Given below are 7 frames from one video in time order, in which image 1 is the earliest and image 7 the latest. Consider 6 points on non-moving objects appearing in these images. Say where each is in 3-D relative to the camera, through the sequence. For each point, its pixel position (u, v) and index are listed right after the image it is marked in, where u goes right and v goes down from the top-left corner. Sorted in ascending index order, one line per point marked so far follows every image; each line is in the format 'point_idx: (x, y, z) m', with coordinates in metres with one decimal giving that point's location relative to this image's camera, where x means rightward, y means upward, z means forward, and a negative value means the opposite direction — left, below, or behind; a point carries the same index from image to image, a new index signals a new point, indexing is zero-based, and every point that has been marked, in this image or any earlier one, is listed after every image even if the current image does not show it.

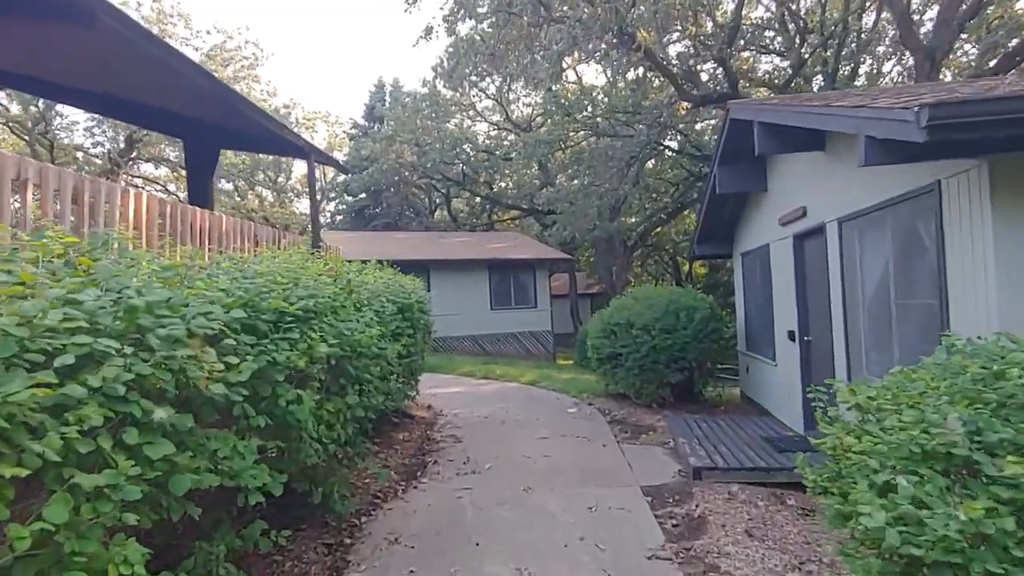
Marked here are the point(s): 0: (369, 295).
0: (-1.3, -0.1, +5.6) m
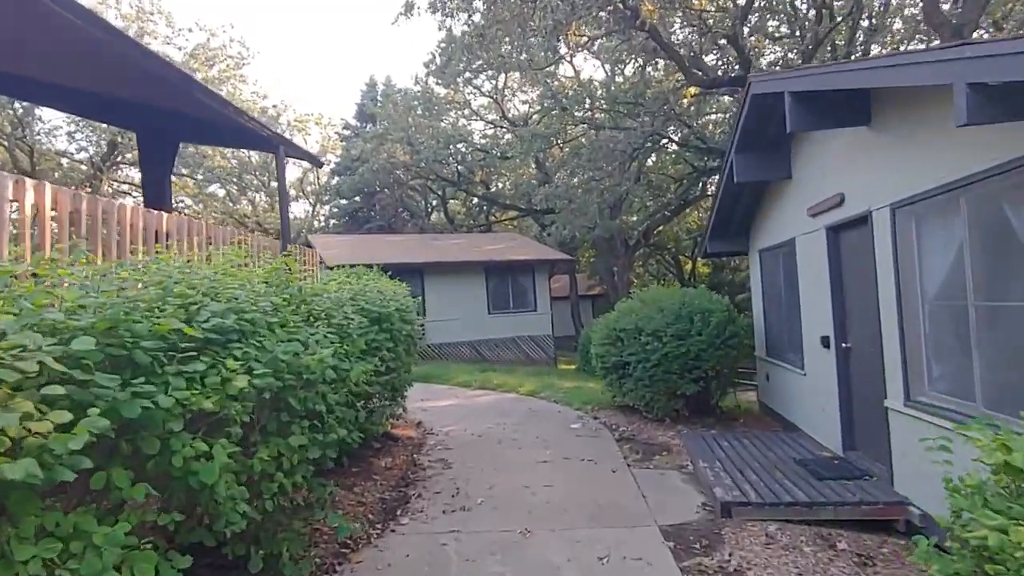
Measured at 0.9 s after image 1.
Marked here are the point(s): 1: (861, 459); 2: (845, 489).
0: (-1.4, -0.1, +4.7) m
1: (+3.5, -1.7, +6.1) m
2: (+2.9, -1.8, +5.4) m
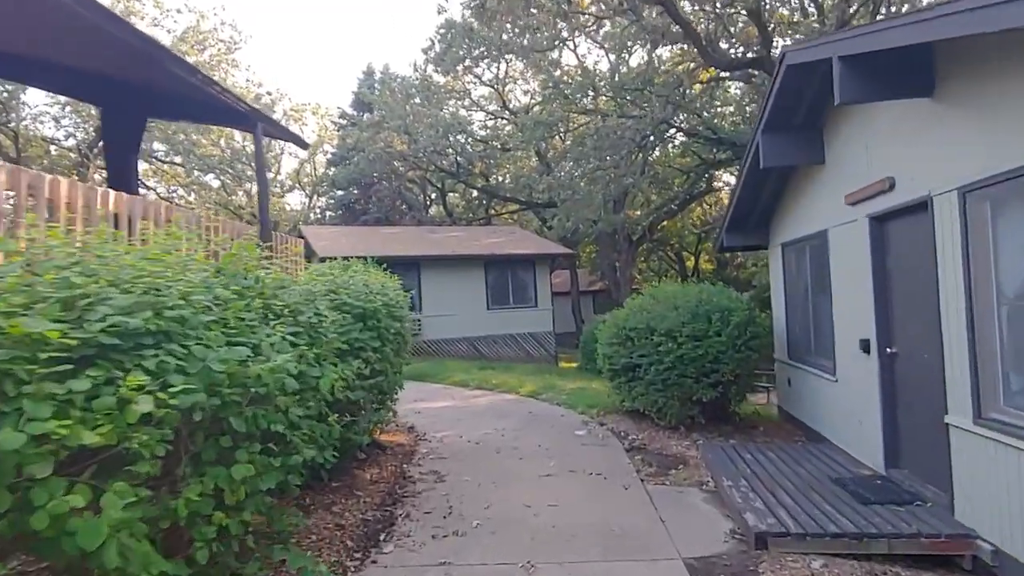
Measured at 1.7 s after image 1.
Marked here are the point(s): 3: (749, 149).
0: (-1.4, -0.1, +3.9) m
1: (+3.5, -1.7, +5.4) m
2: (+2.9, -1.7, +4.6) m
3: (+3.0, +1.7, +7.6) m
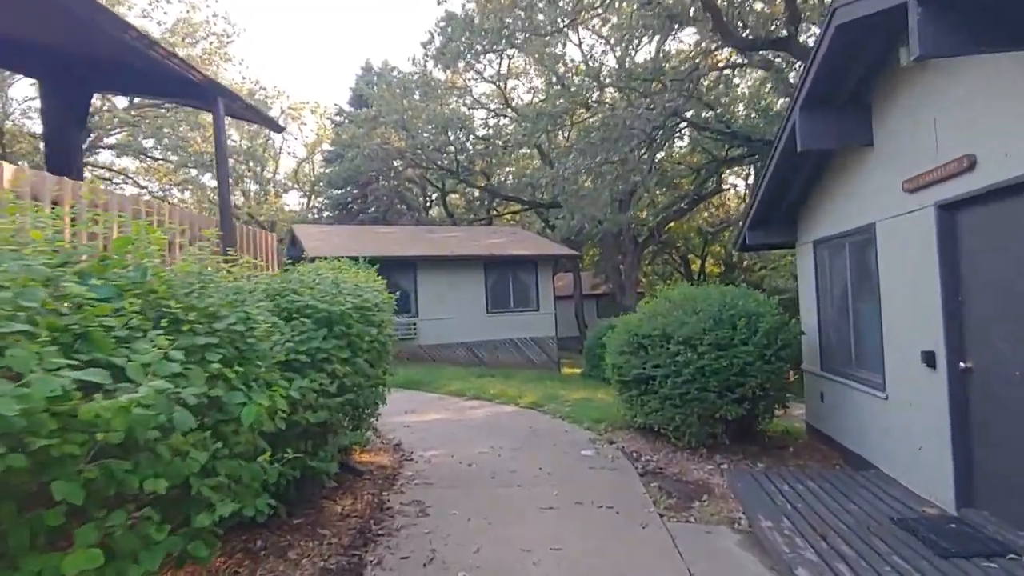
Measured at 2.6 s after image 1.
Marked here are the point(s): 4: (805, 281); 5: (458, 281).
0: (-1.4, -0.1, +3.0) m
1: (+3.5, -1.7, +4.4) m
2: (+2.9, -1.7, +3.7) m
3: (+2.9, +1.7, +6.7) m
4: (+4.0, +0.1, +8.3) m
5: (-1.7, +0.2, +19.0) m
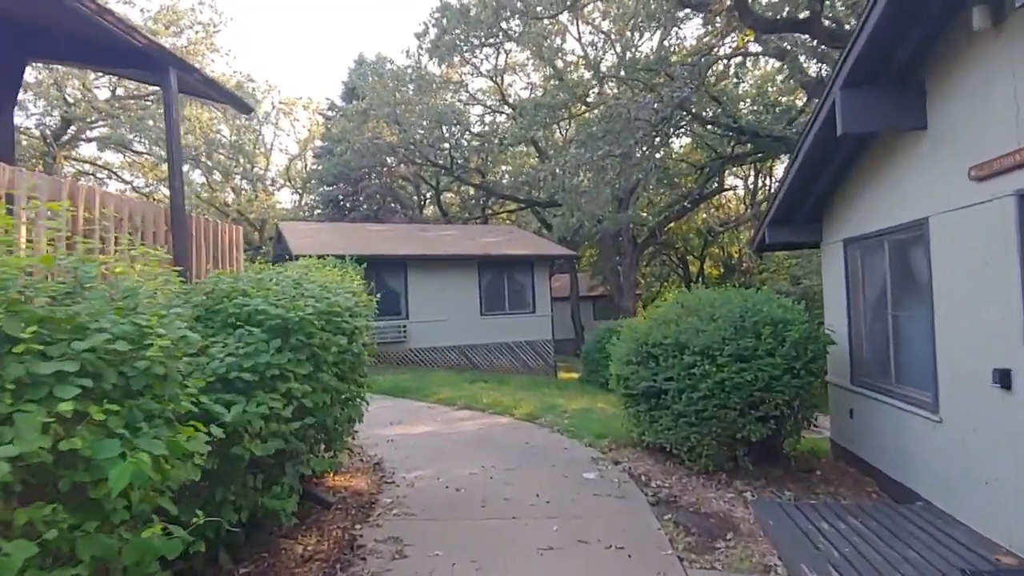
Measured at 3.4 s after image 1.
0: (-1.4, -0.1, +2.2) m
1: (+3.4, -1.7, +3.6) m
2: (+2.8, -1.8, +2.9) m
3: (+2.9, +1.7, +5.9) m
4: (+3.9, +0.1, +7.5) m
5: (-1.8, +0.2, +18.1) m
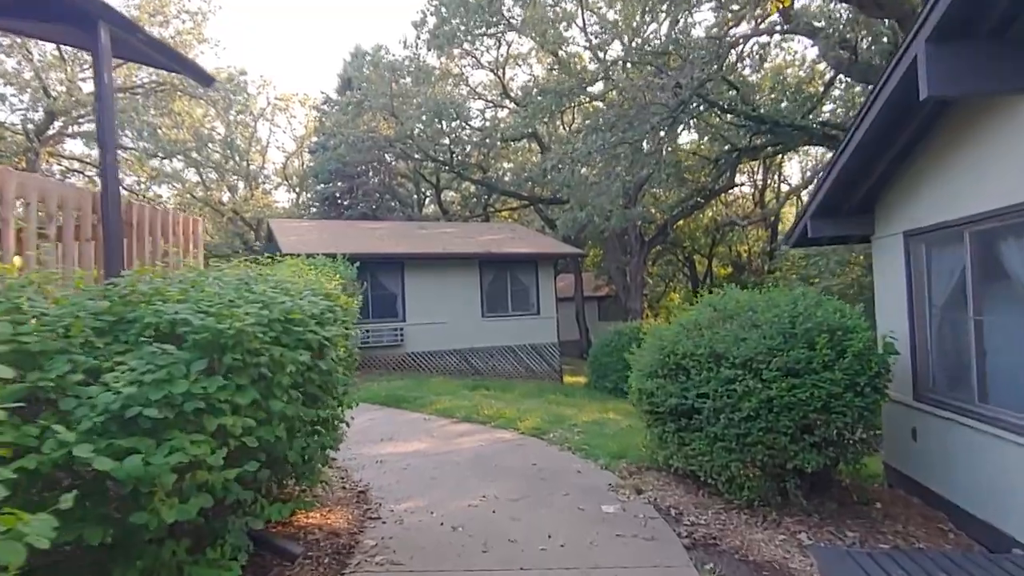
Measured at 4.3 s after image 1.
0: (-1.4, -0.1, +1.2) m
1: (+3.5, -1.7, +2.6) m
2: (+2.9, -1.8, +1.9) m
3: (+3.0, +1.7, +4.9) m
4: (+4.0, +0.1, +6.5) m
5: (-1.7, +0.2, +17.2) m
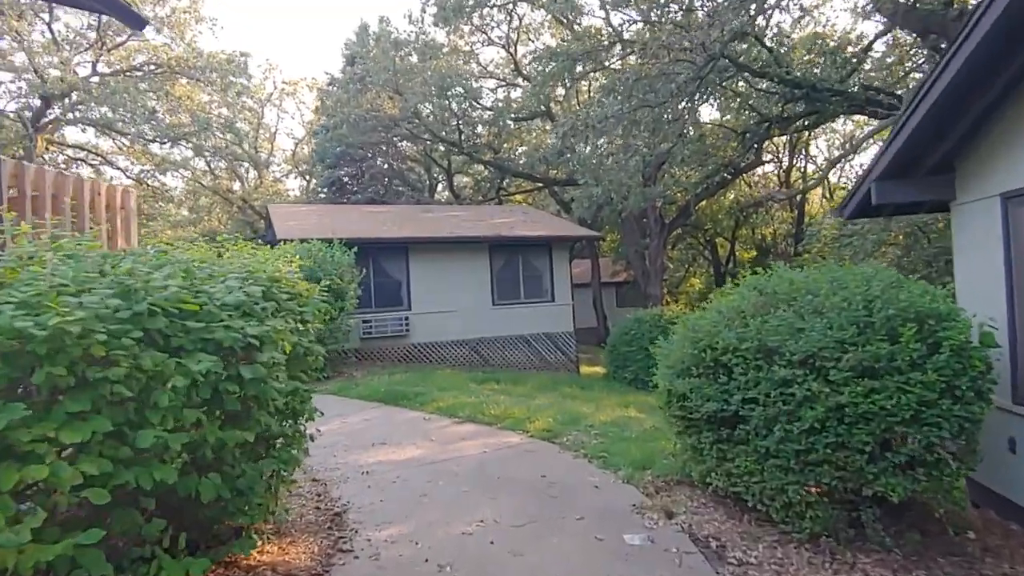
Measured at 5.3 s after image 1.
0: (-1.5, 0.0, +0.1) m
1: (+3.4, -1.6, +1.5) m
2: (+2.8, -1.7, +0.7) m
3: (+2.9, +1.8, +3.7) m
4: (+4.0, +0.3, +5.3) m
5: (-1.4, +0.5, +16.1) m
